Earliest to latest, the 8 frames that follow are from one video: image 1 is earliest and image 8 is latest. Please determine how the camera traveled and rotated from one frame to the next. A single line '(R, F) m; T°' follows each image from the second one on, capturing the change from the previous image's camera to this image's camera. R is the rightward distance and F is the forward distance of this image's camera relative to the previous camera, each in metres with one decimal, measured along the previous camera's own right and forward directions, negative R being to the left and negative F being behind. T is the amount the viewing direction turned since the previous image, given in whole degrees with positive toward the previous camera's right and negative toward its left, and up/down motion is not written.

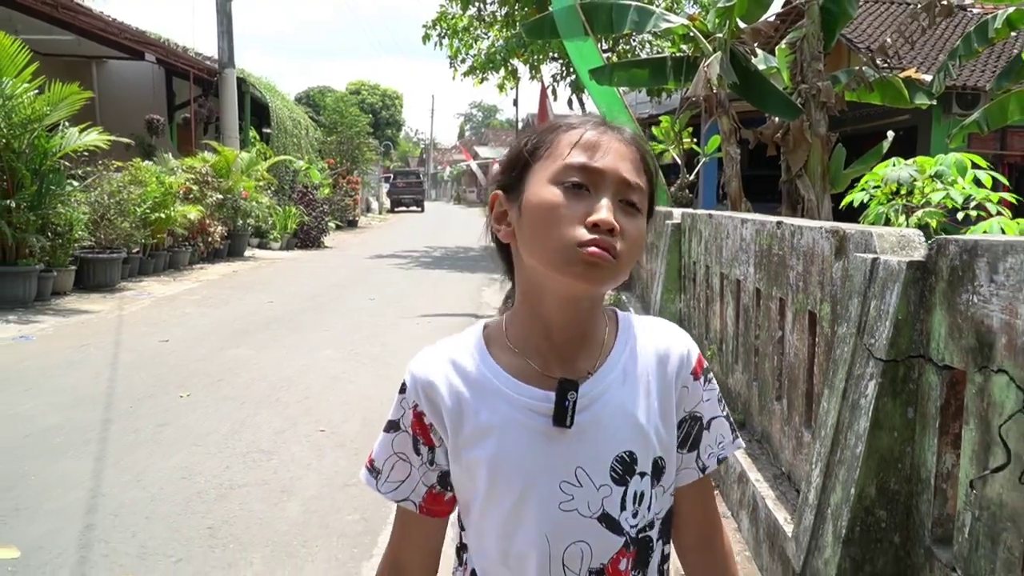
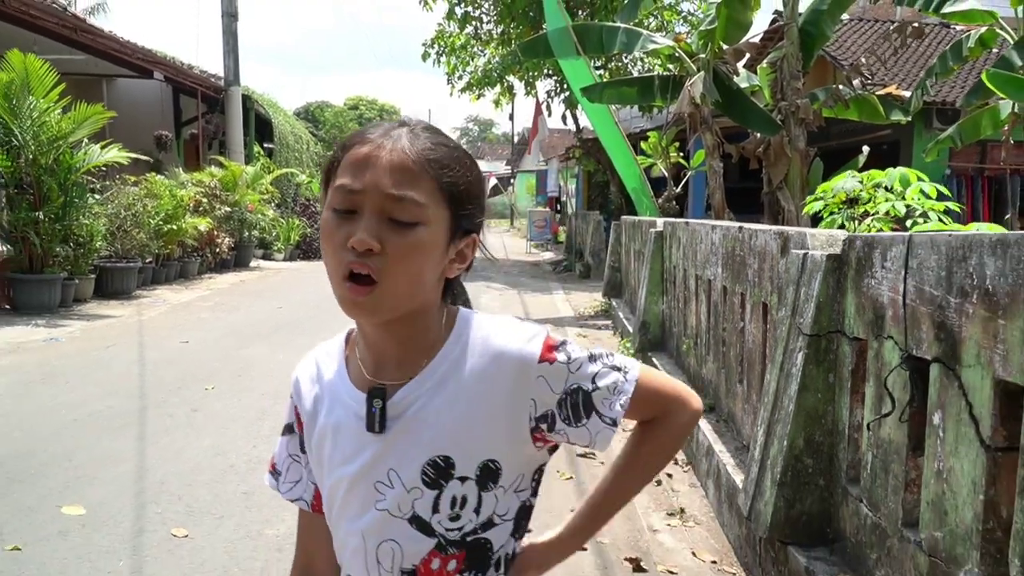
(0.0, -0.5) m; 0°
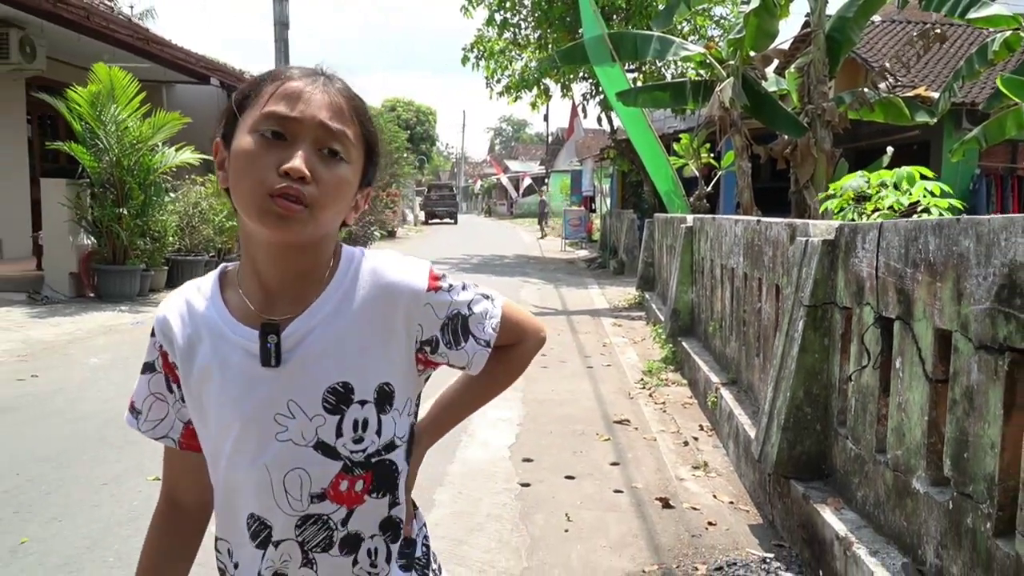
(-0.1, -0.6) m; -2°
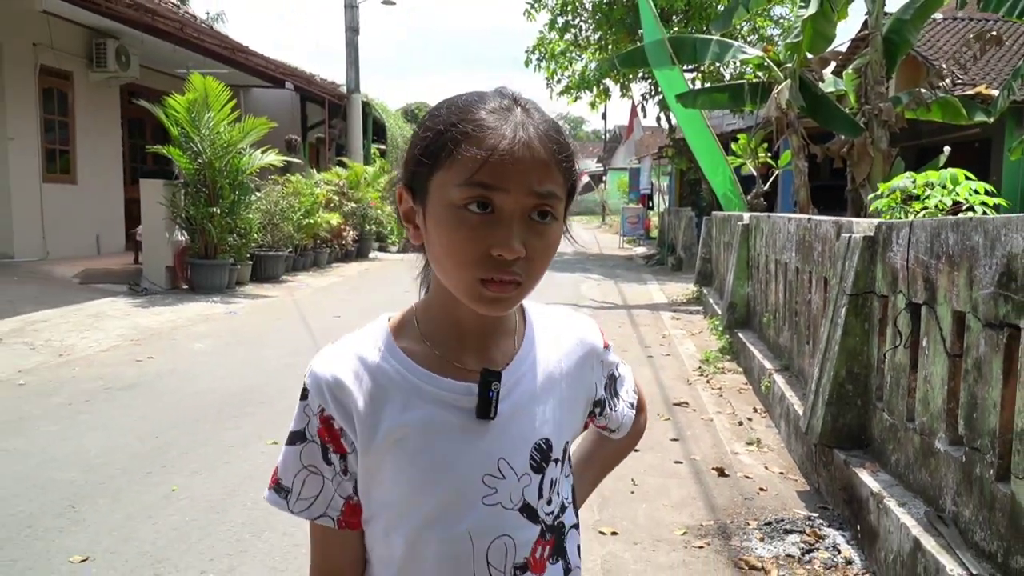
(-0.1, -0.5) m; -4°
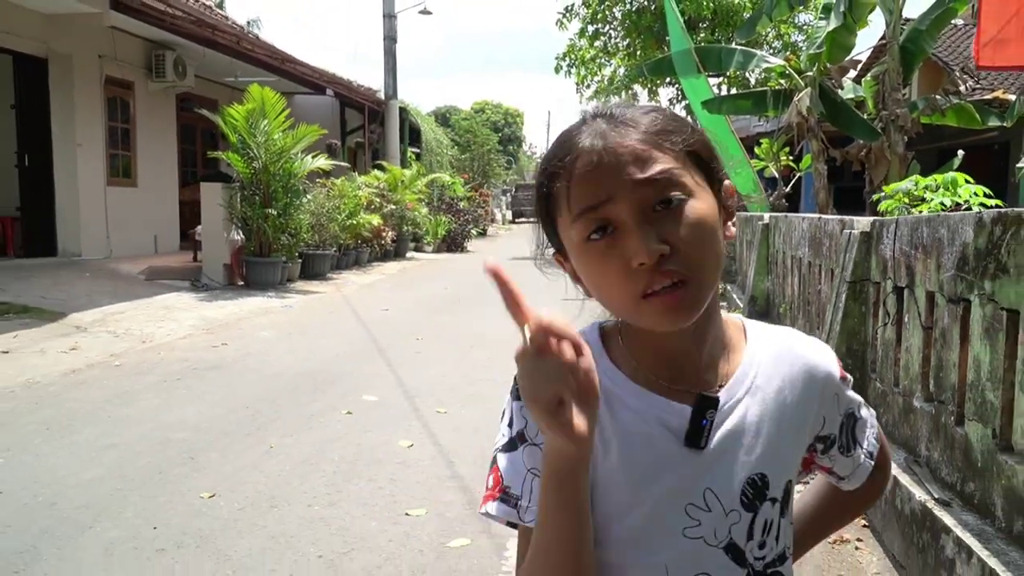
(-0.1, -0.6) m; -2°
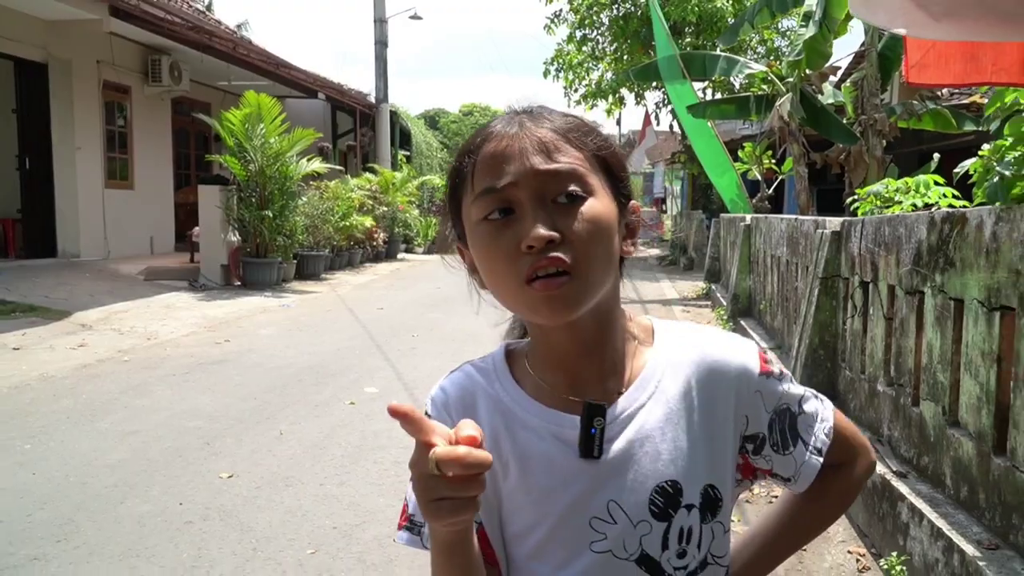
(0.0, -0.3) m; +1°
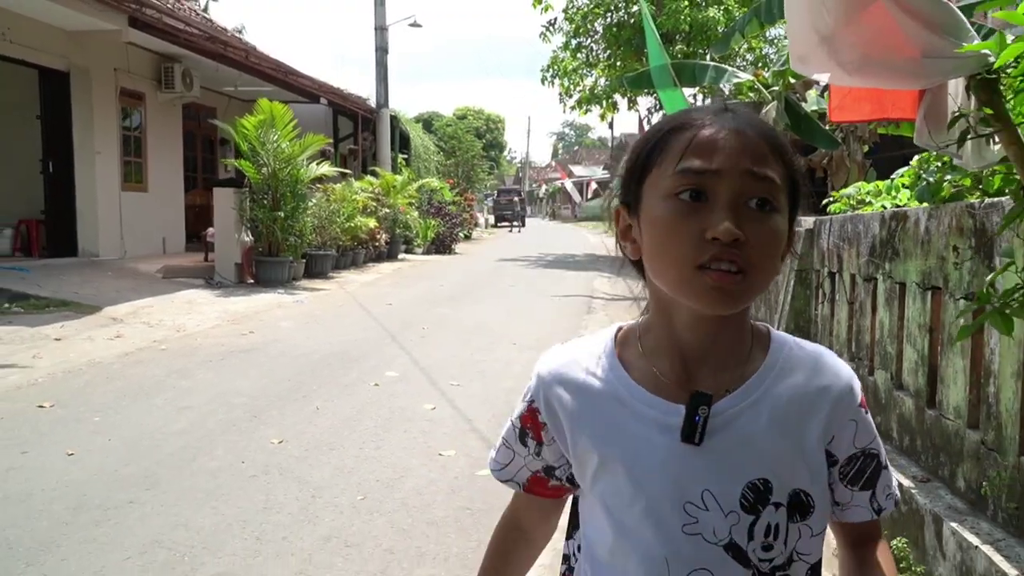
(-0.1, -0.6) m; +1°
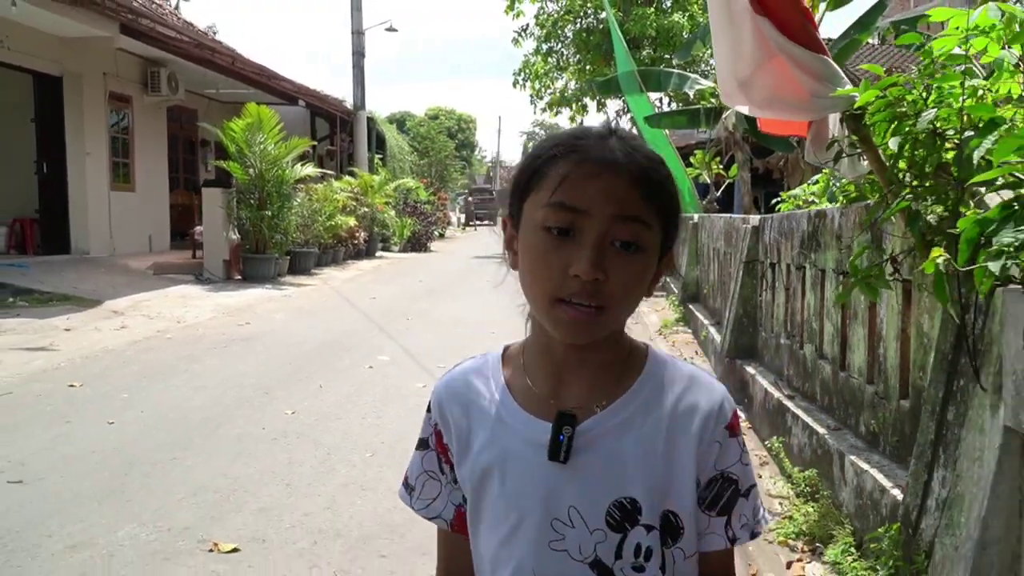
(-0.1, -0.6) m; +2°
